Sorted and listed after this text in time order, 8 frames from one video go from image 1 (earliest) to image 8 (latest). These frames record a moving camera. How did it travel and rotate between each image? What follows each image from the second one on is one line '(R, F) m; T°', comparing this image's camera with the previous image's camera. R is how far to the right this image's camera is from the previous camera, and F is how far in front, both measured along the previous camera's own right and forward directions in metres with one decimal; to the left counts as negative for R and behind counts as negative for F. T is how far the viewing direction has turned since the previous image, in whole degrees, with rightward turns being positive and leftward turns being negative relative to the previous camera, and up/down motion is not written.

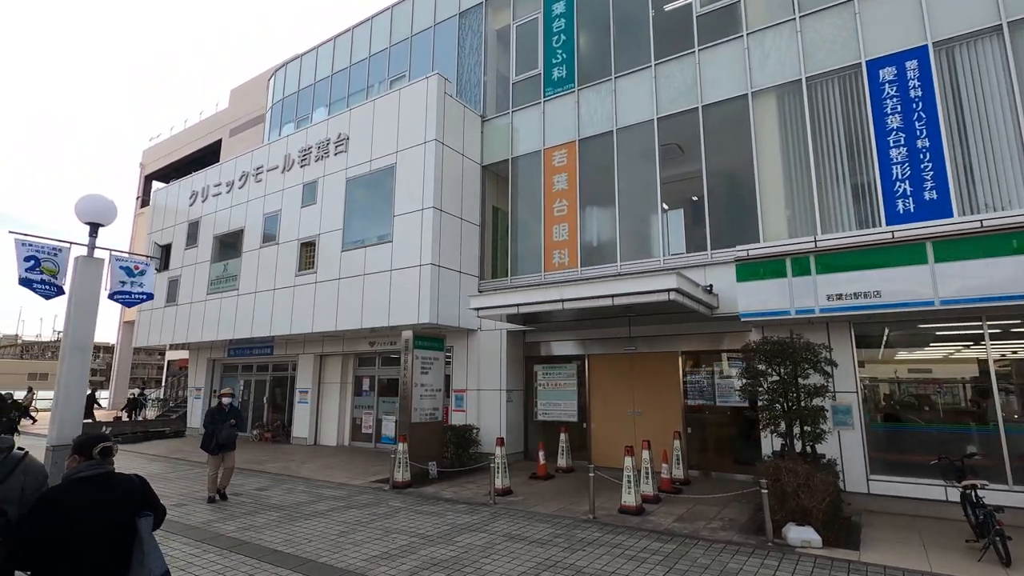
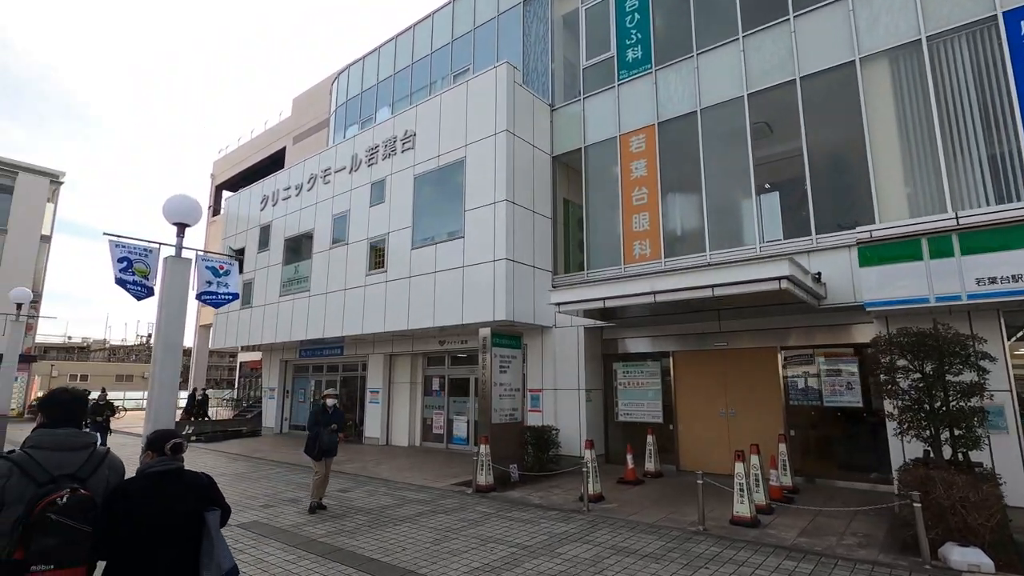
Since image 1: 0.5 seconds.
(-0.6, +0.5) m; -5°
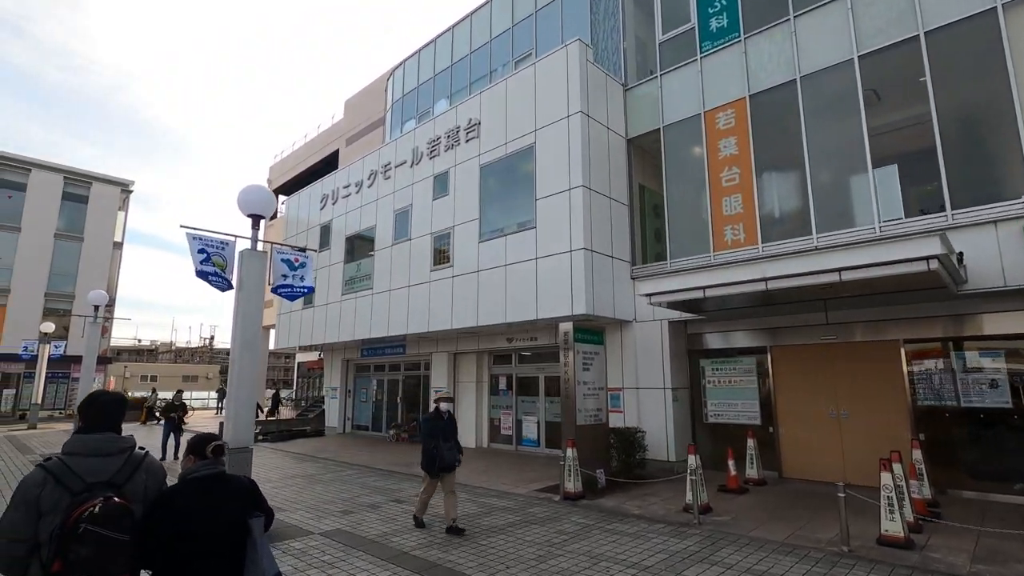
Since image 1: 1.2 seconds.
(-0.7, +0.7) m; -5°
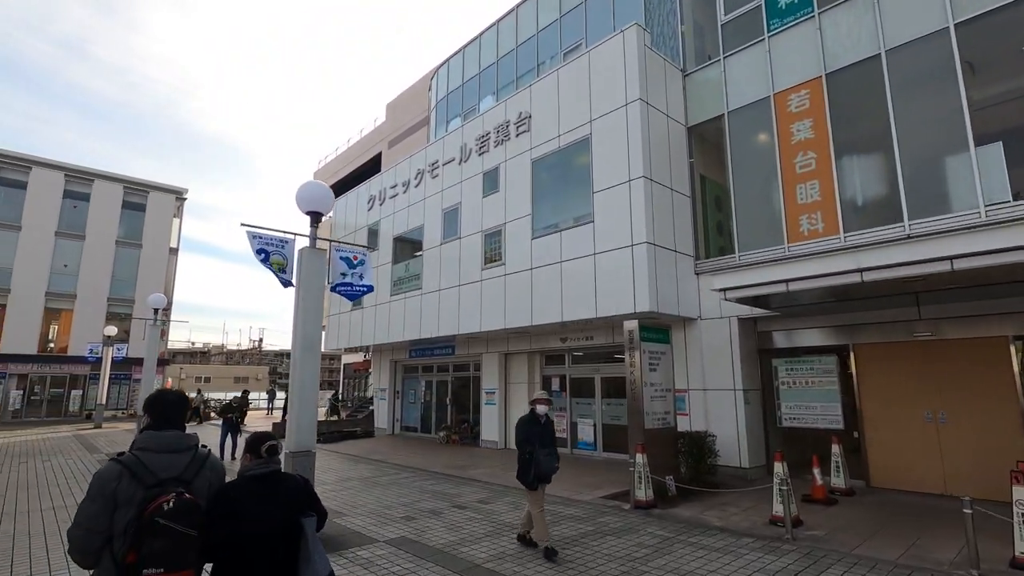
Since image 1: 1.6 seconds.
(-0.4, +0.4) m; -4°
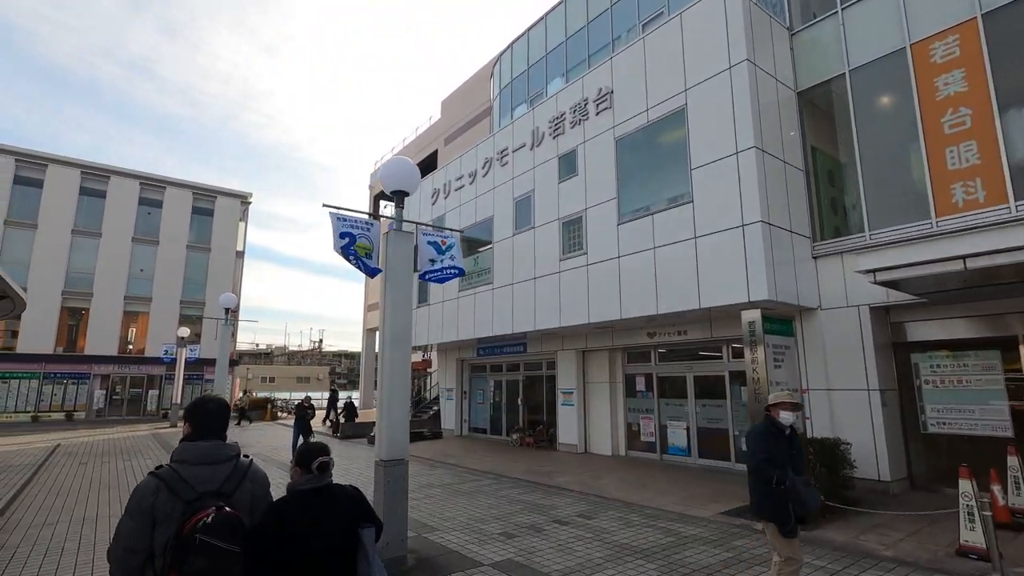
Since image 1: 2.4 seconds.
(-0.8, +1.0) m; -5°
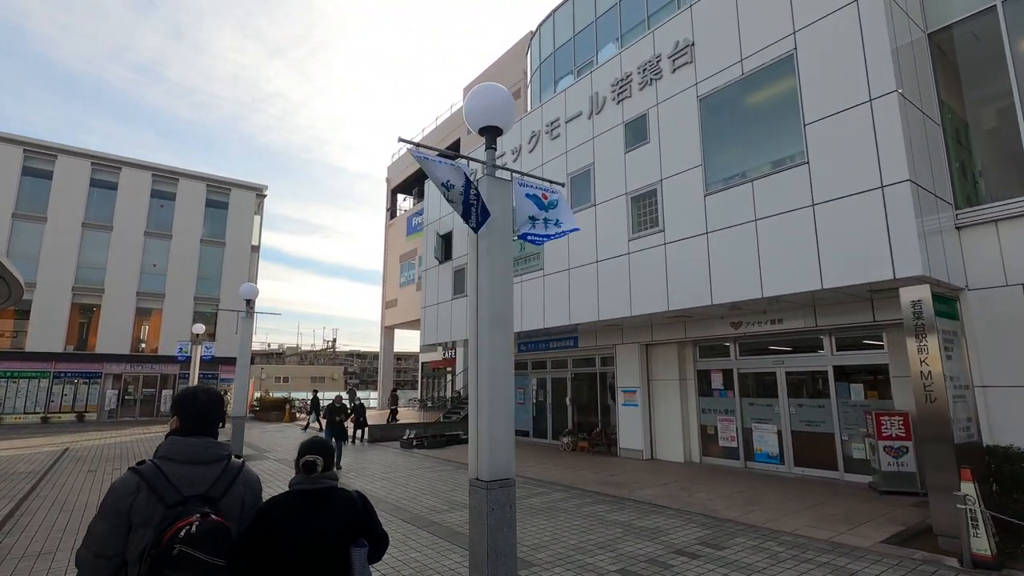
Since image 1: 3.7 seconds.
(-1.2, +1.6) m; -1°
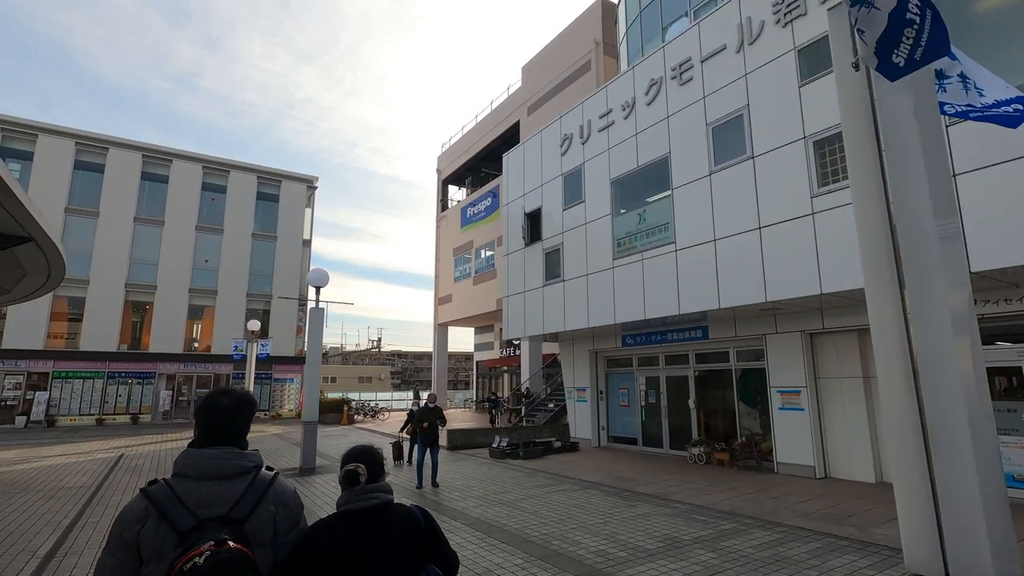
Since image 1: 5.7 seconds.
(-2.0, +2.4) m; -4°
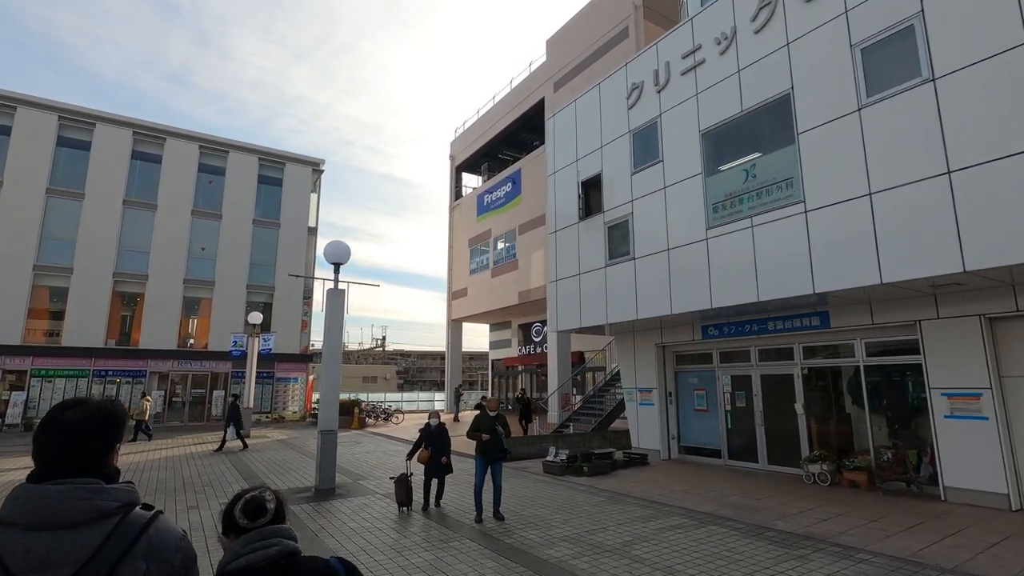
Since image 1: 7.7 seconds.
(-1.4, +2.6) m; 0°
